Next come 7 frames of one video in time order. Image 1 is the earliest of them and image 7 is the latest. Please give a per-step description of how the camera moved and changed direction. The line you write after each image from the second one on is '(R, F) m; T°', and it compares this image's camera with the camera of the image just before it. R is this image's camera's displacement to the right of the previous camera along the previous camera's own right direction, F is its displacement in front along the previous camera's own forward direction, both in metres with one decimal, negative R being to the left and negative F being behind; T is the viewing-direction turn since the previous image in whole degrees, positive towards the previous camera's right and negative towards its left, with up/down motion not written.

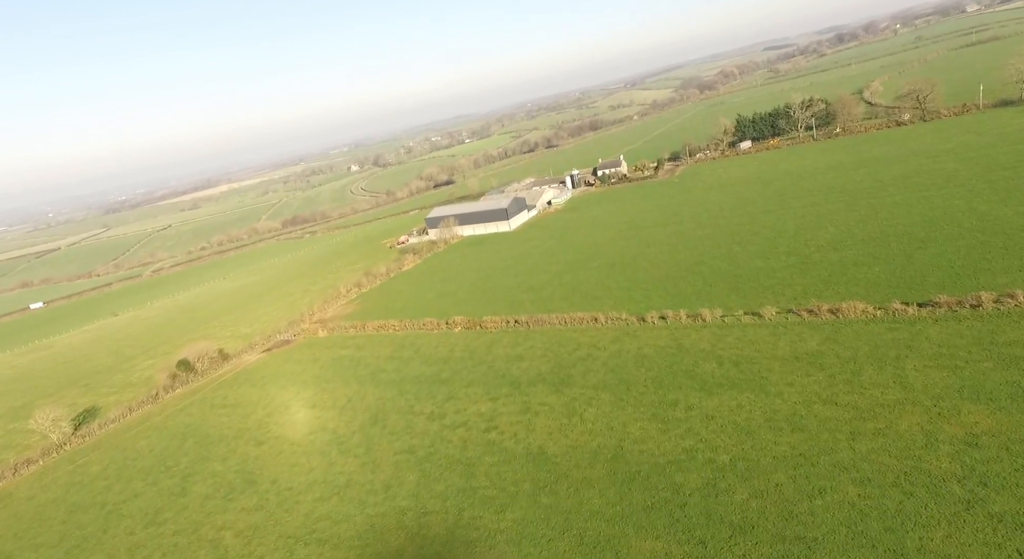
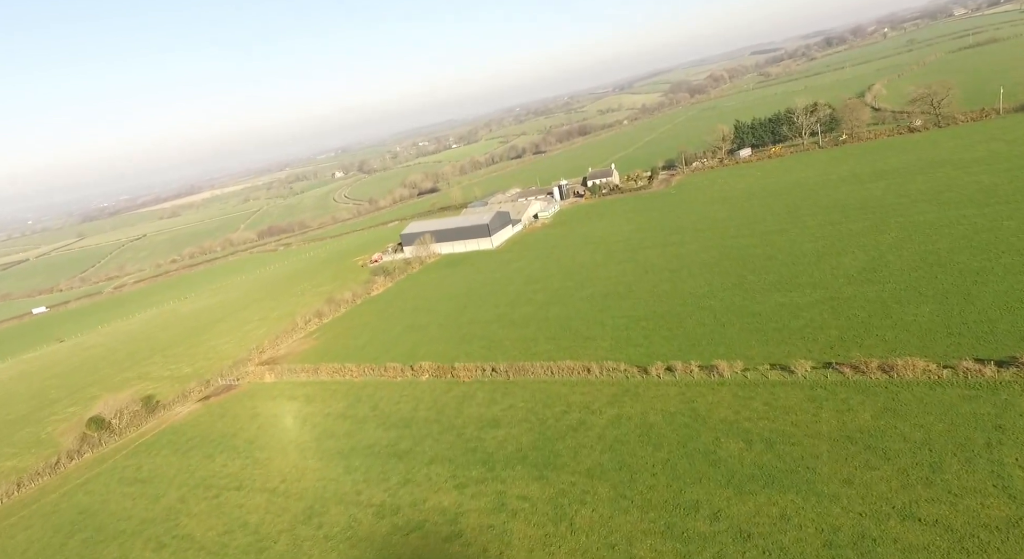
(+0.6, +5.7) m; +1°
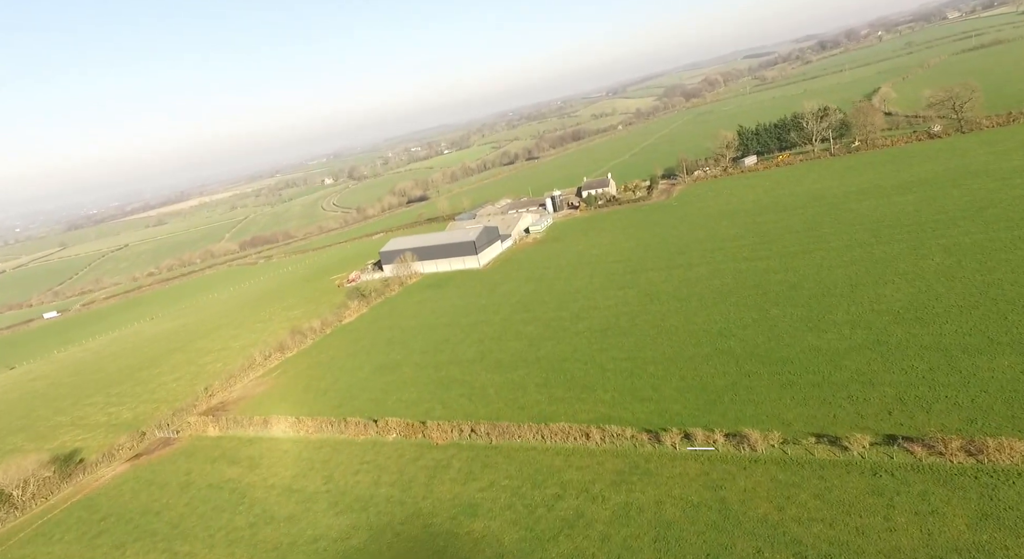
(+0.4, +5.1) m; 0°
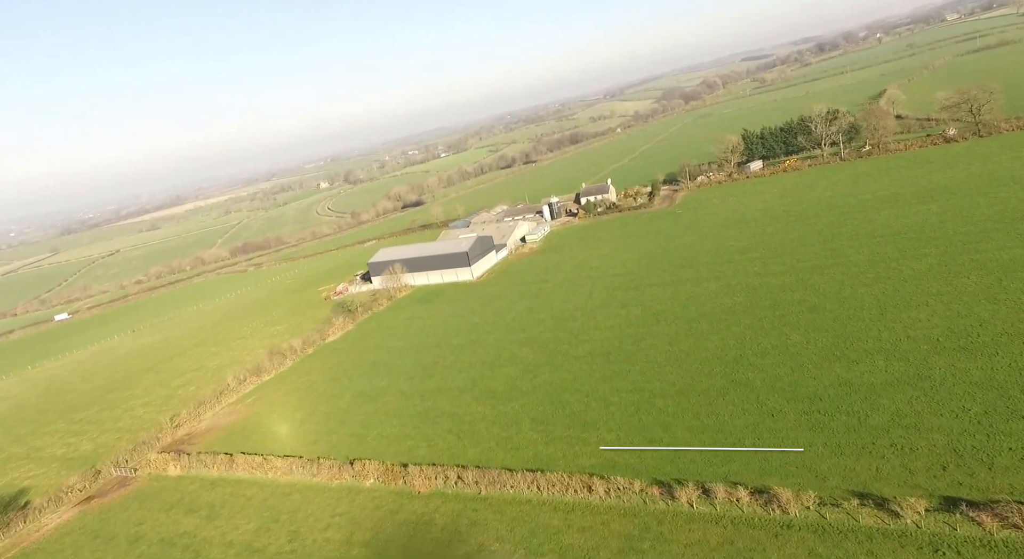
(+0.2, +2.9) m; 0°
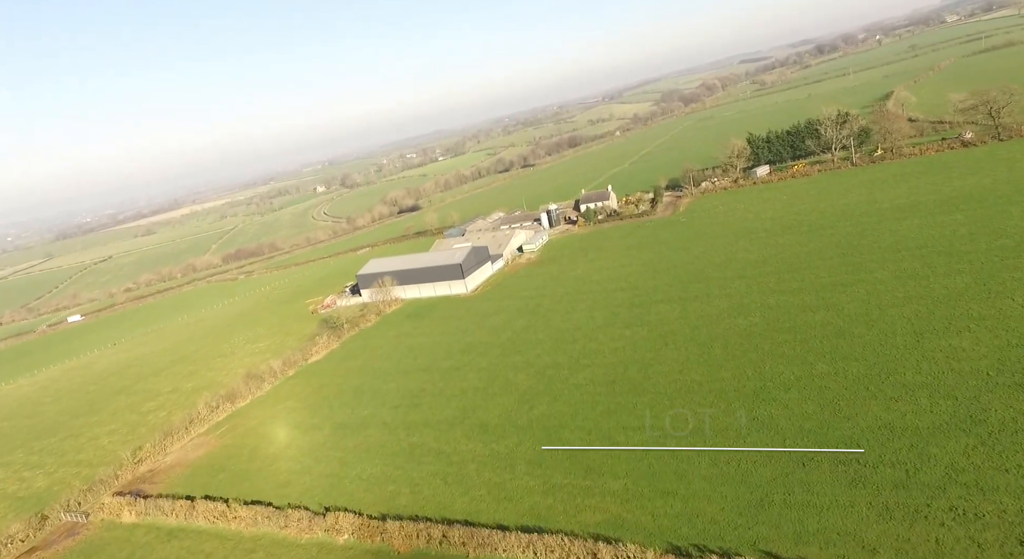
(+0.2, +2.8) m; 0°
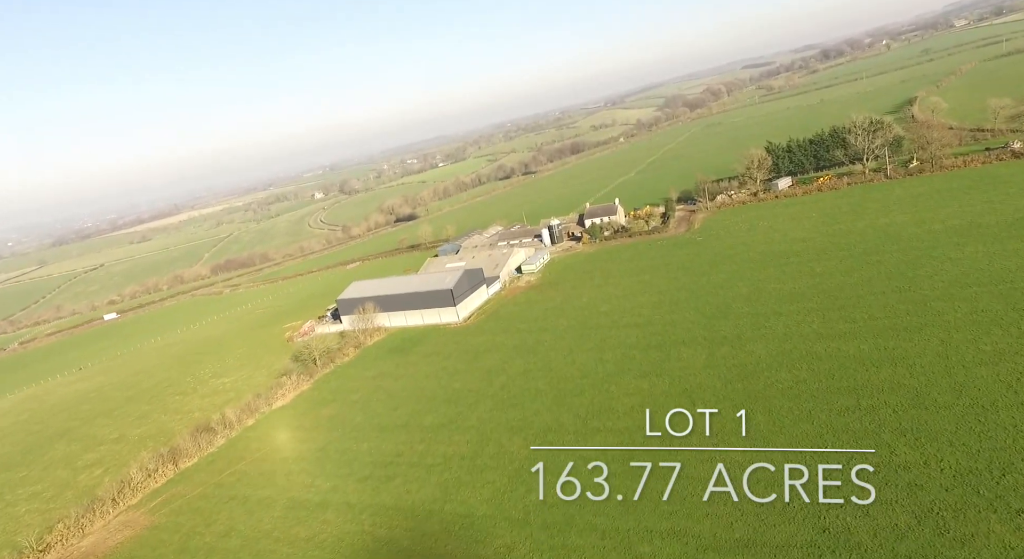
(+0.3, +5.5) m; 0°
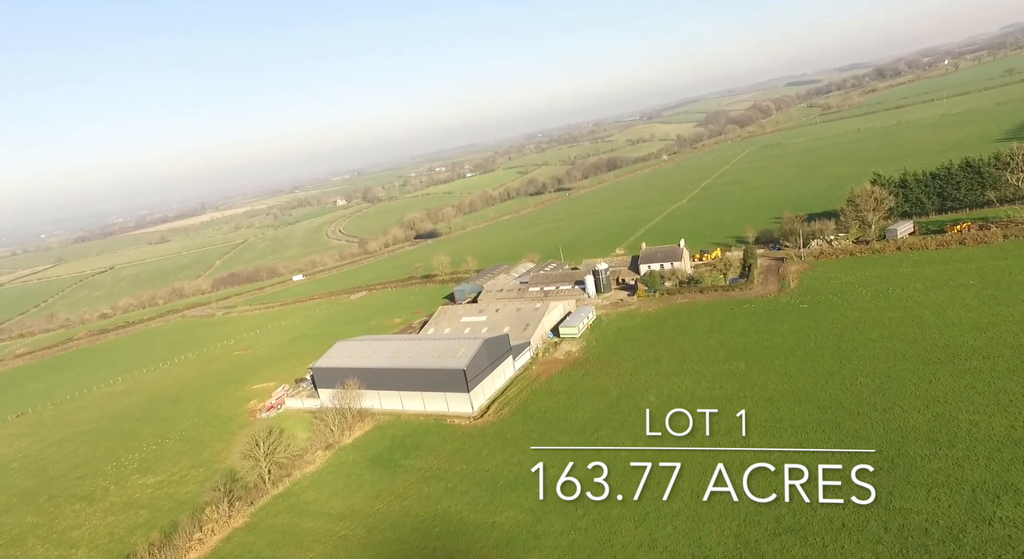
(-0.7, +12.5) m; -2°
